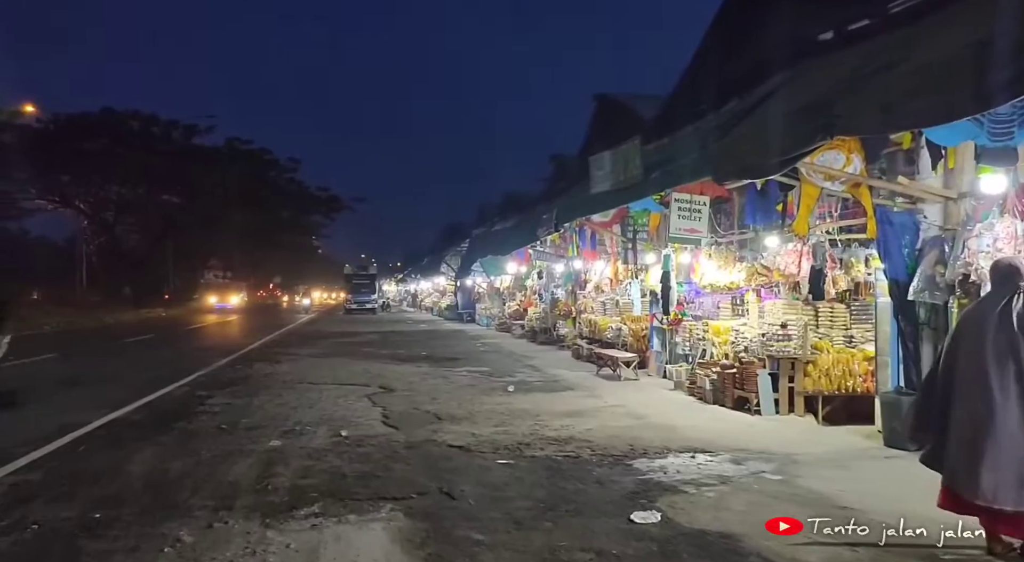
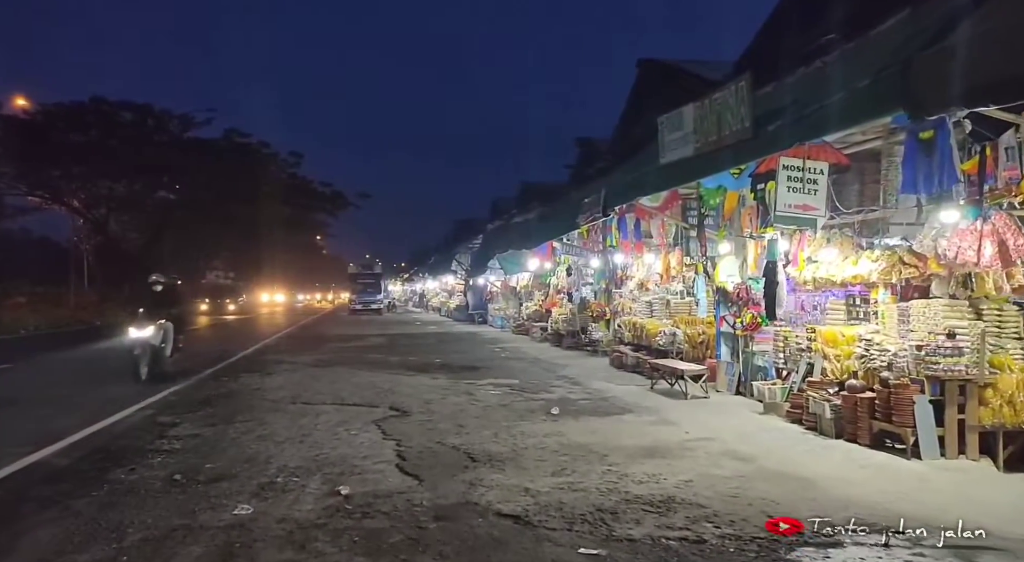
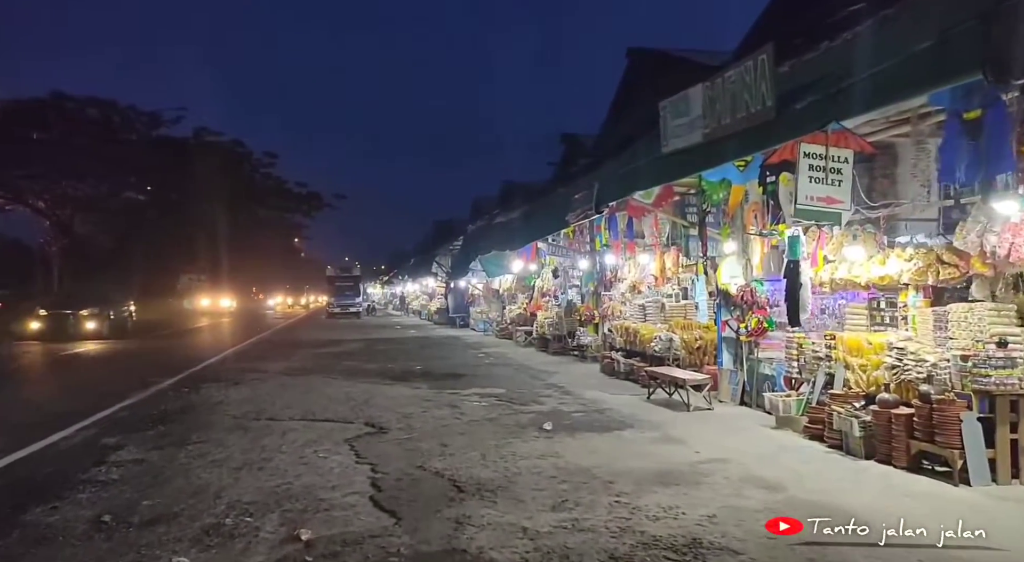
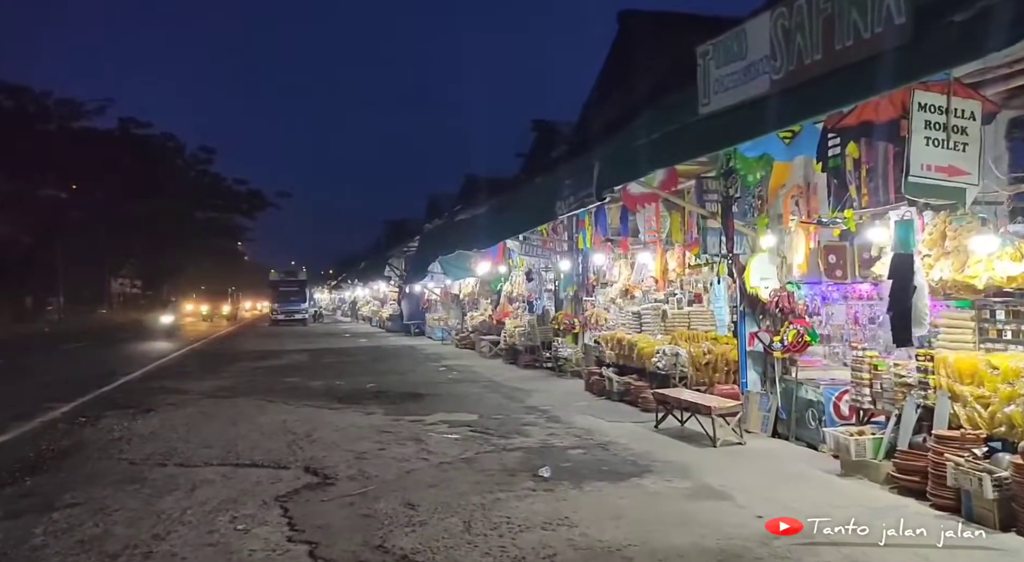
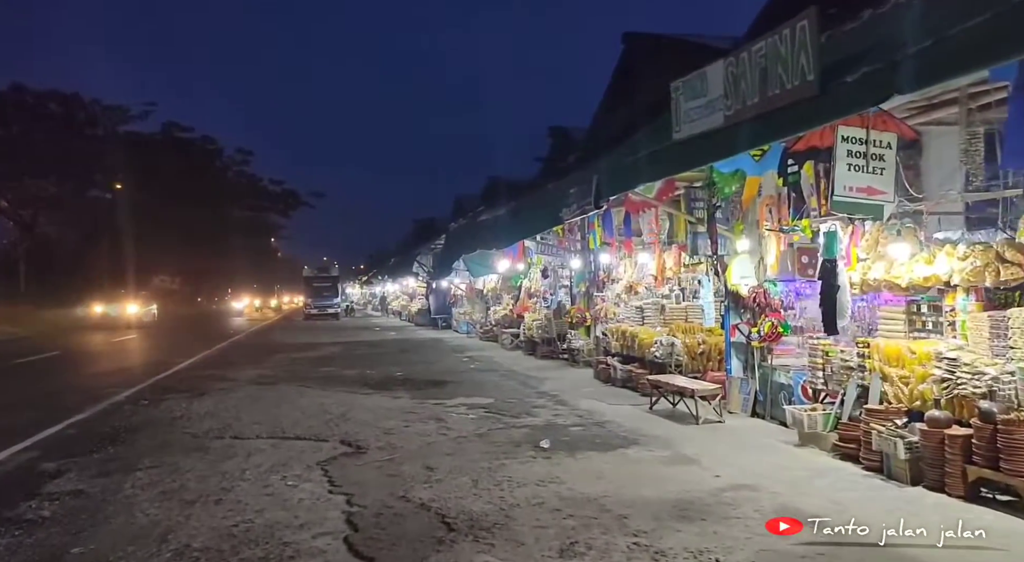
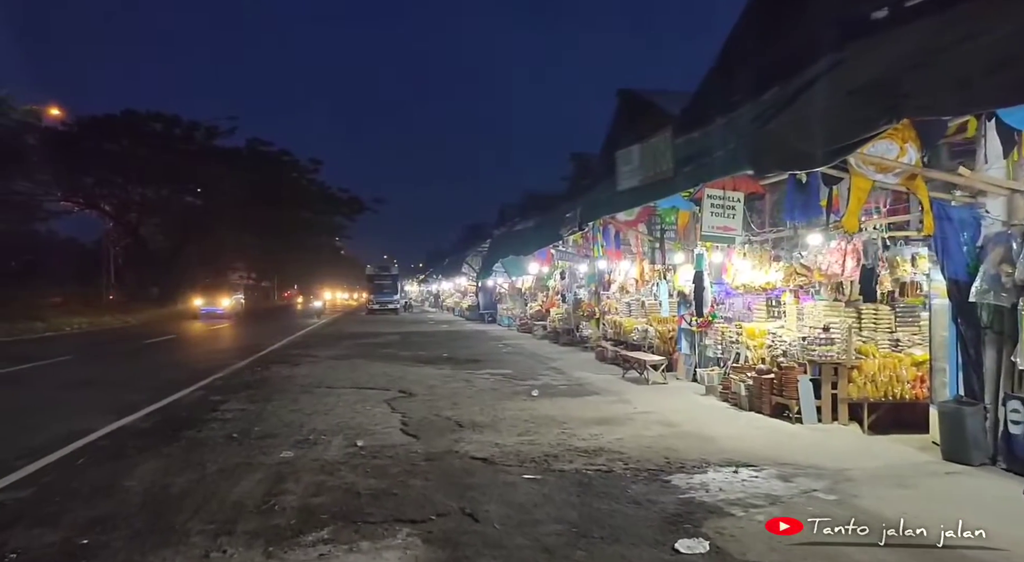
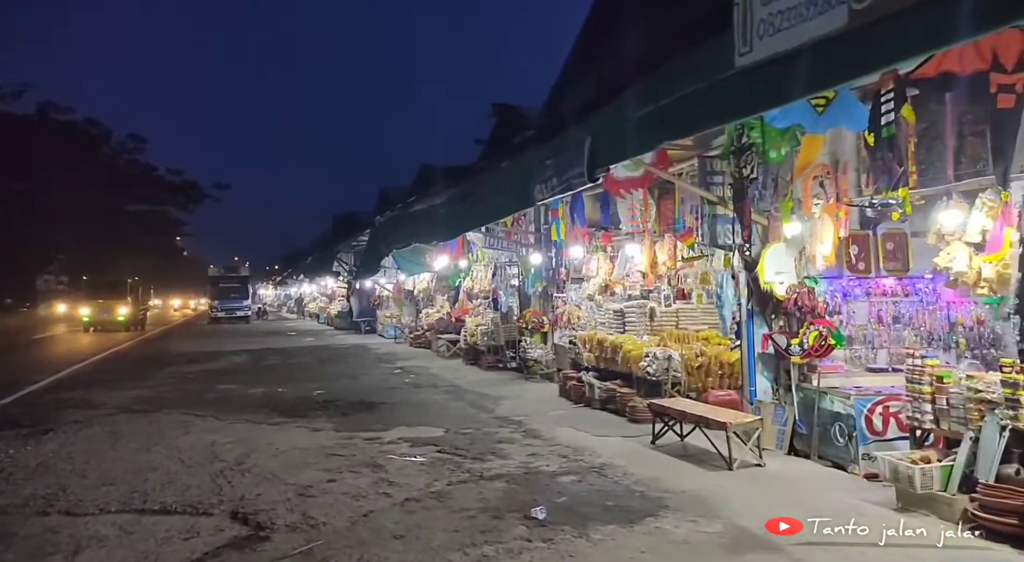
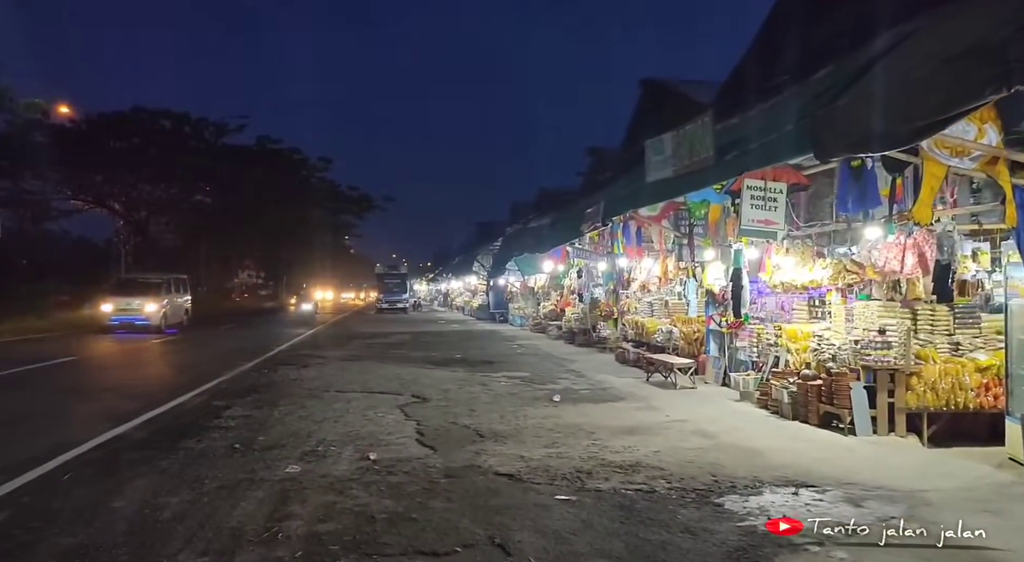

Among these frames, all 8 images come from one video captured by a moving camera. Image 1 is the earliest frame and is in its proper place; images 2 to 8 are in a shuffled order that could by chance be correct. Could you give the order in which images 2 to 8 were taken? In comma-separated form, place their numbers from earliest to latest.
6, 8, 2, 3, 5, 4, 7
